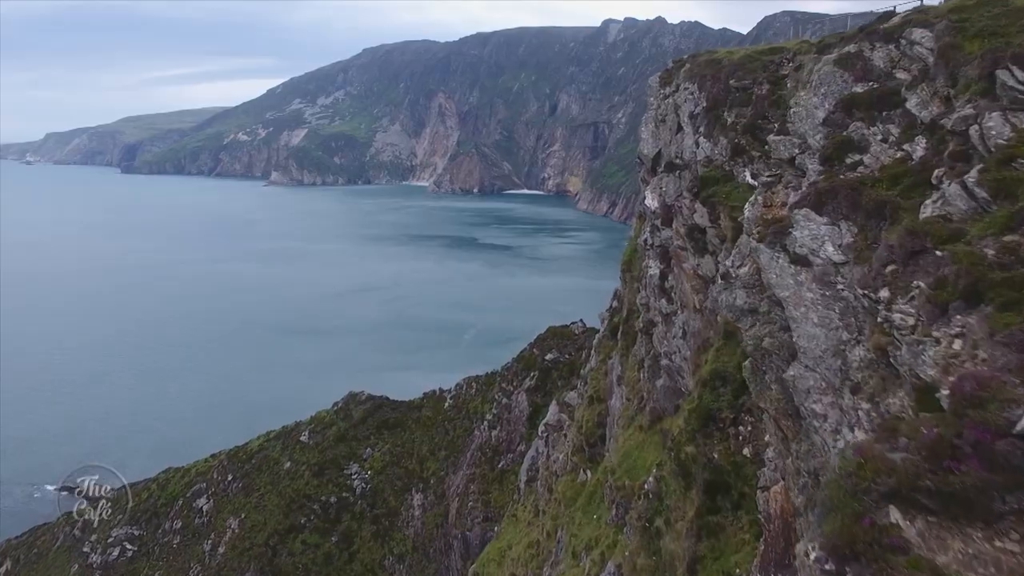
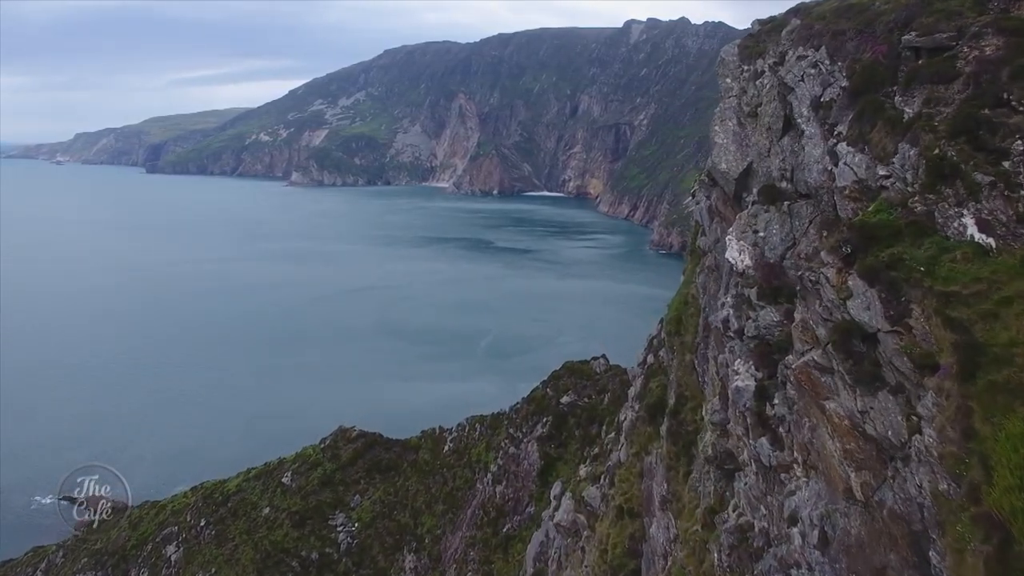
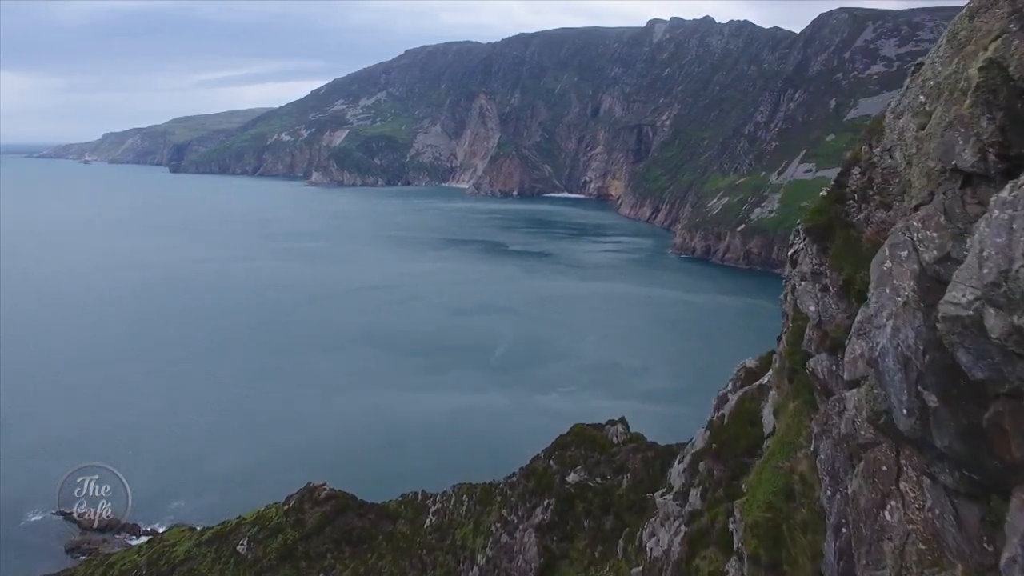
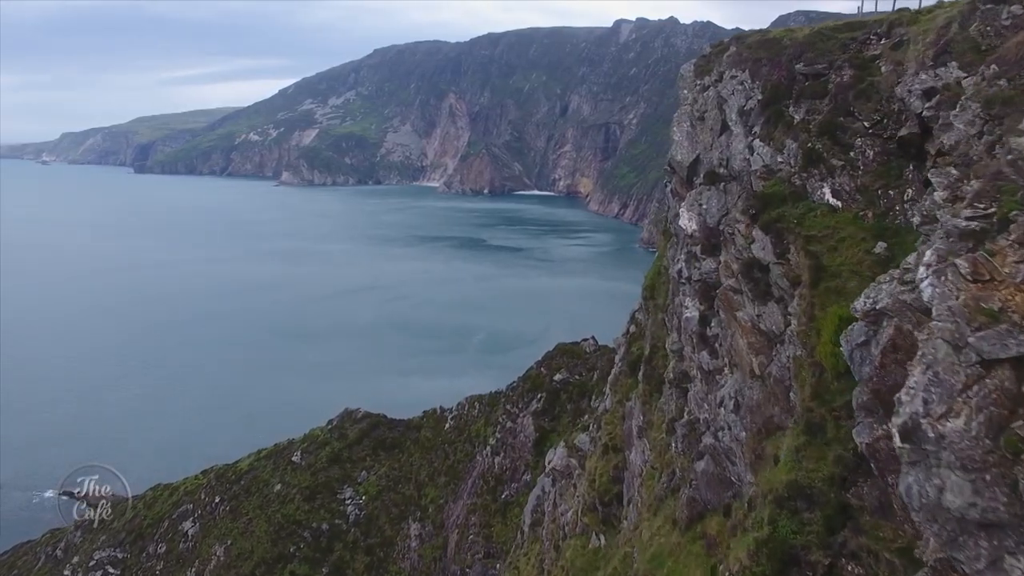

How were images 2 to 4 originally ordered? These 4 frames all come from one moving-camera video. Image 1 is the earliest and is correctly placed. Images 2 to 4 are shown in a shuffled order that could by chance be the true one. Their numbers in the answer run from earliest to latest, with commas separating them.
4, 2, 3
